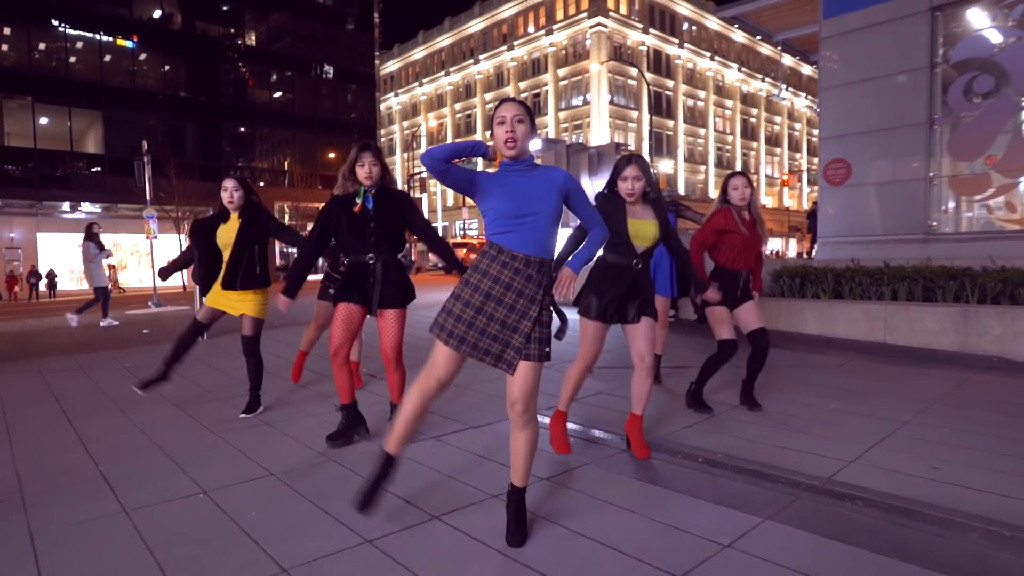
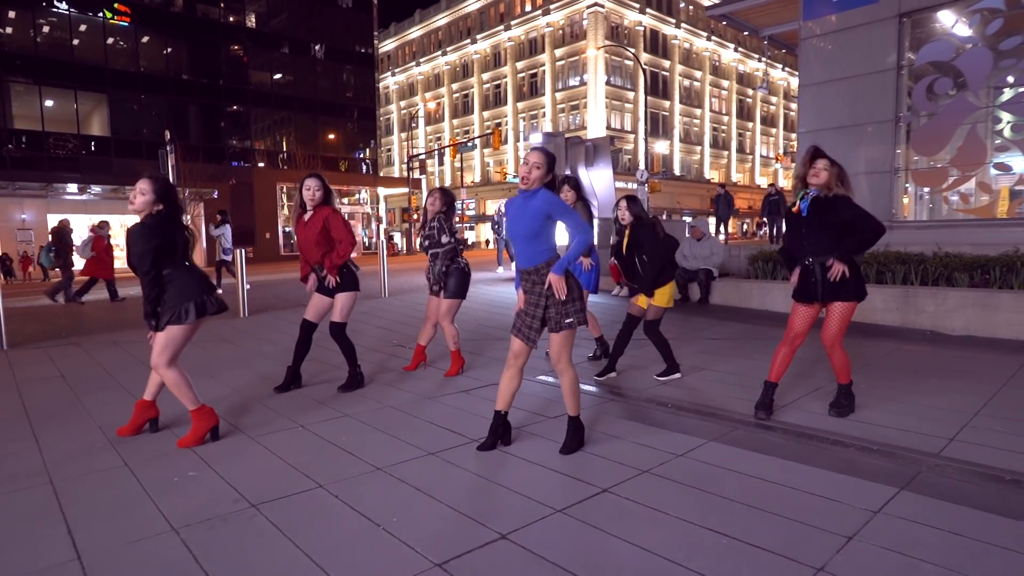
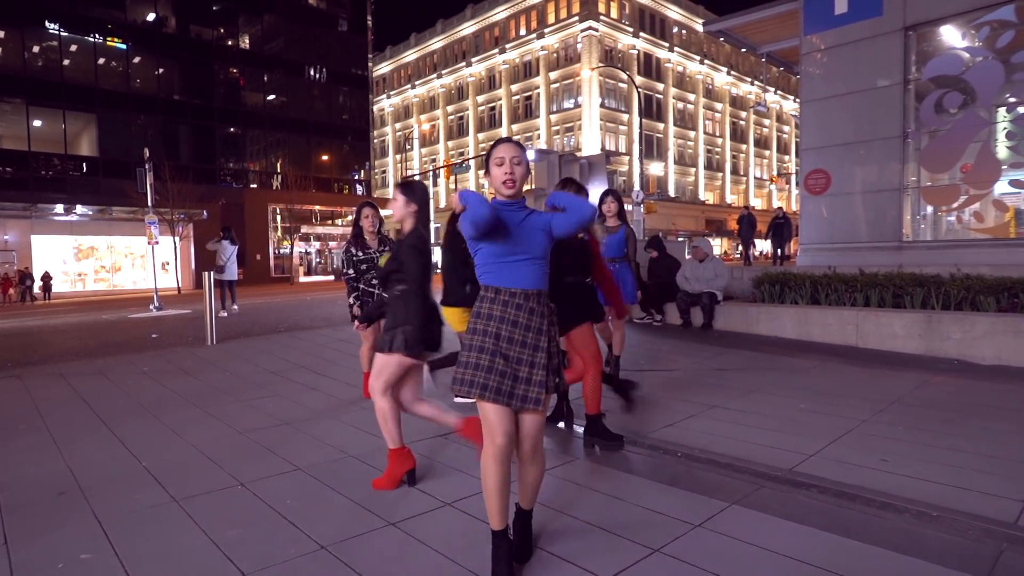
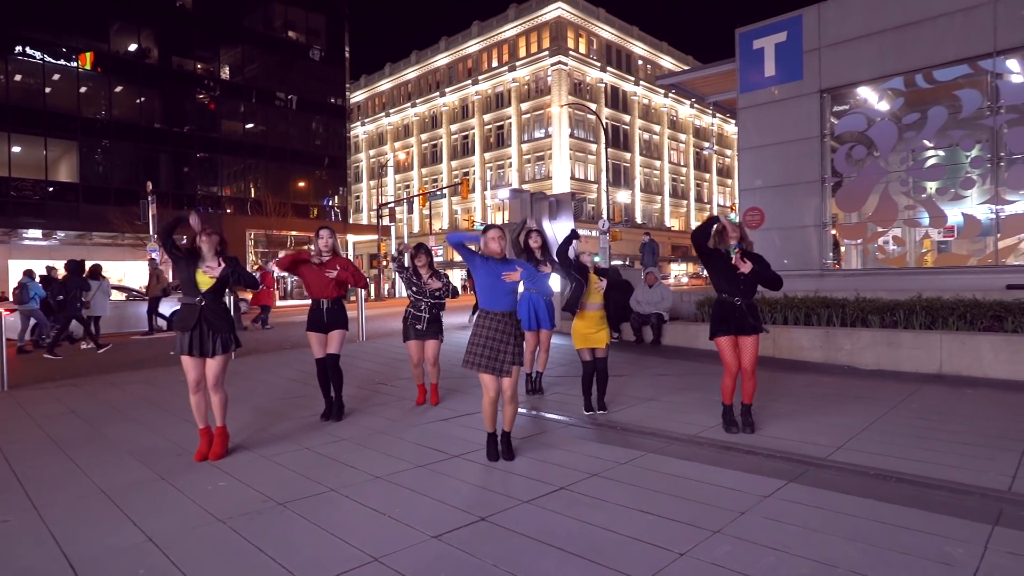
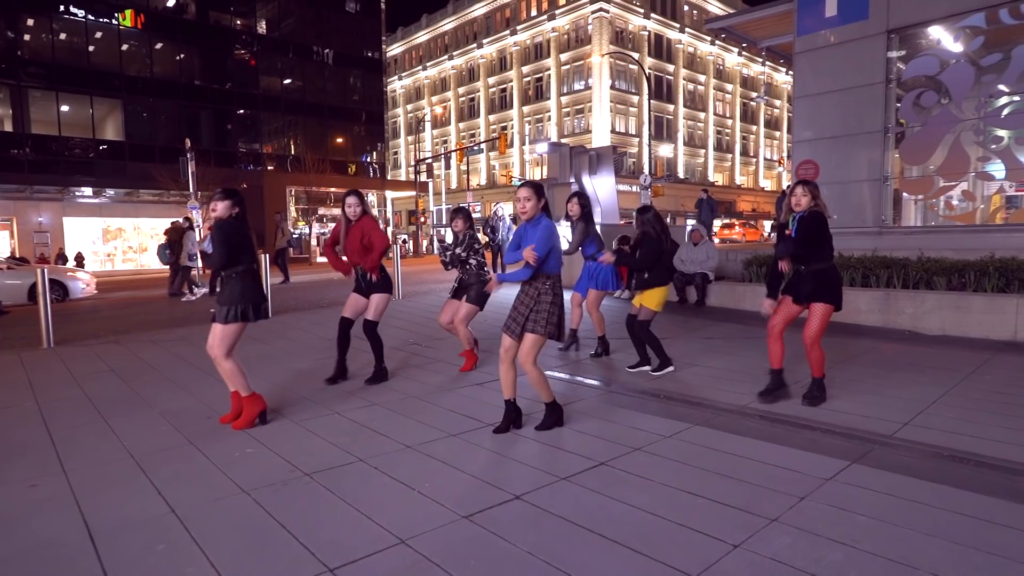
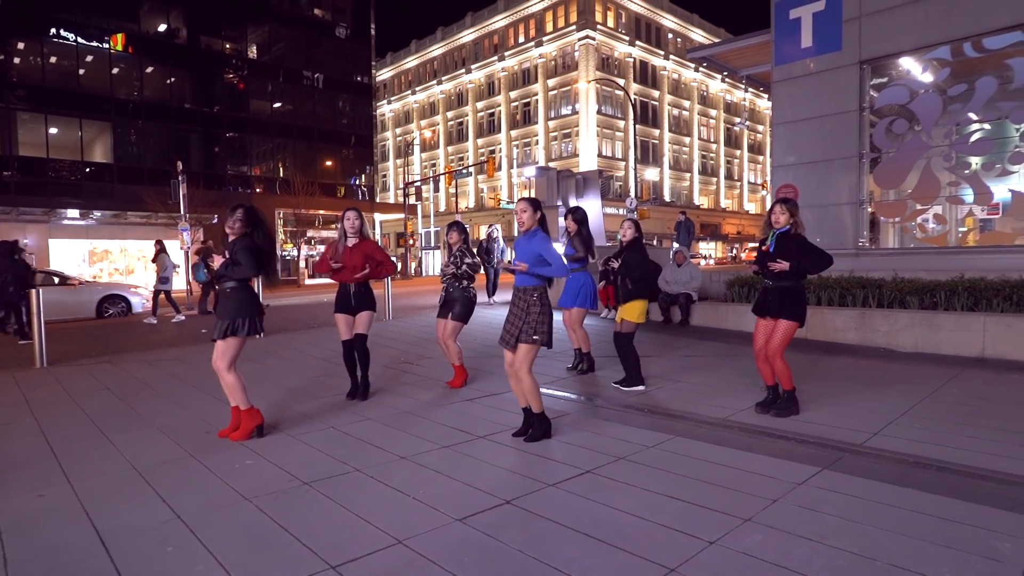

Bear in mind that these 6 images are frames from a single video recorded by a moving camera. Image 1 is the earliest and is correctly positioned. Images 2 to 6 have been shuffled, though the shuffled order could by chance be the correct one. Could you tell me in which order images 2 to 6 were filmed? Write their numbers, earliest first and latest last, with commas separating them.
3, 2, 5, 6, 4
